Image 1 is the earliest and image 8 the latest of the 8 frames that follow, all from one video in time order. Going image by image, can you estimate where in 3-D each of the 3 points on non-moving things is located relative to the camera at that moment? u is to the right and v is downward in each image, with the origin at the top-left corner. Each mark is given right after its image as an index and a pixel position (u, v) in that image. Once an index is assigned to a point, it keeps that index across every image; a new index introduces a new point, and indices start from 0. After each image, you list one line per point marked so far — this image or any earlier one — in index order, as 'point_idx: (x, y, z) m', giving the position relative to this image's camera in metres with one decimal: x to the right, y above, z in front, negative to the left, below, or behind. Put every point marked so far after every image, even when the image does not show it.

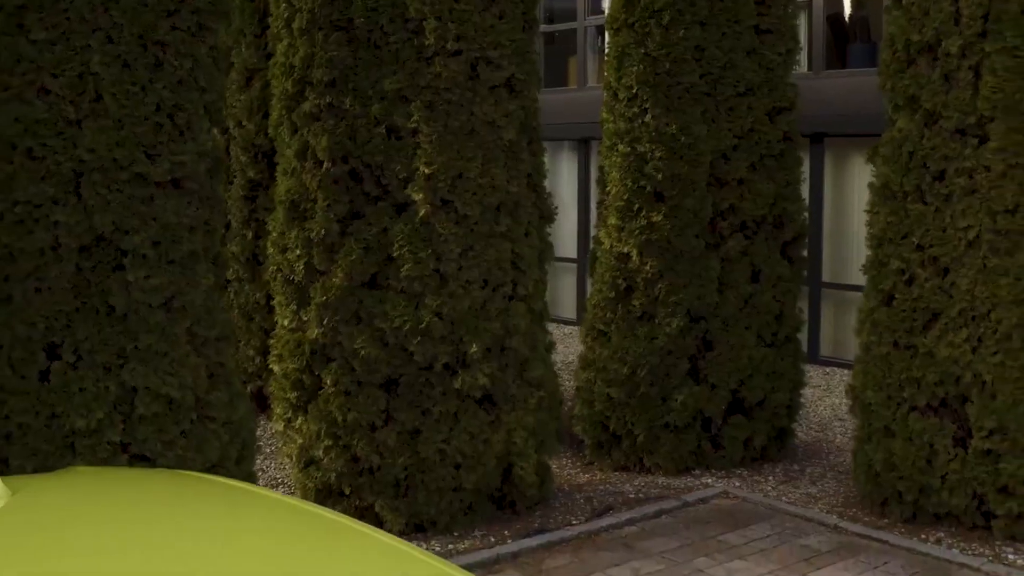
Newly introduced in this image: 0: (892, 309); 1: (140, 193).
0: (+3.2, -0.2, +6.0) m
1: (-2.5, +0.6, +4.7) m
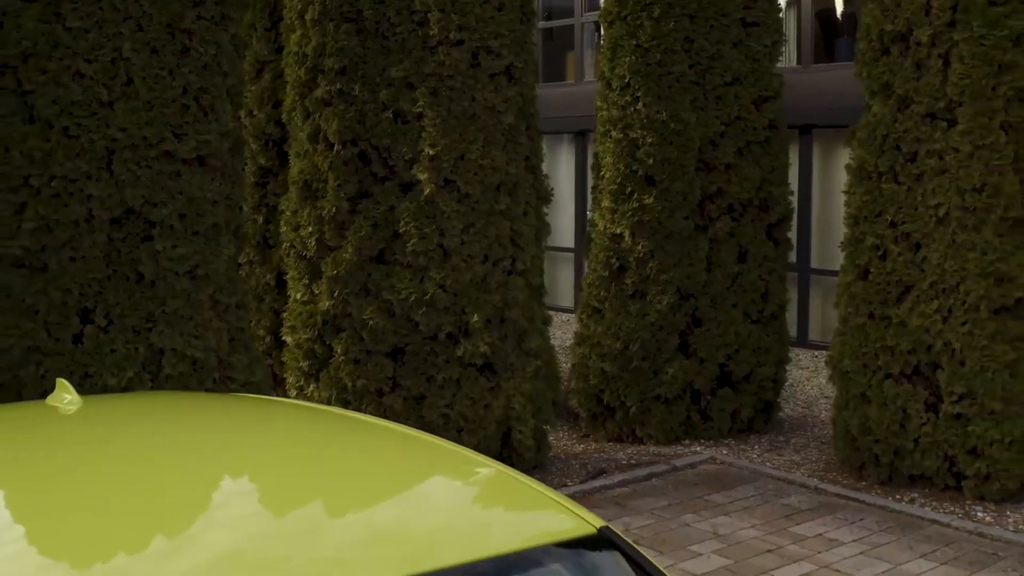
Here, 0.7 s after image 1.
0: (+3.2, +0.1, +6.3) m
1: (-2.5, +0.9, +5.0) m
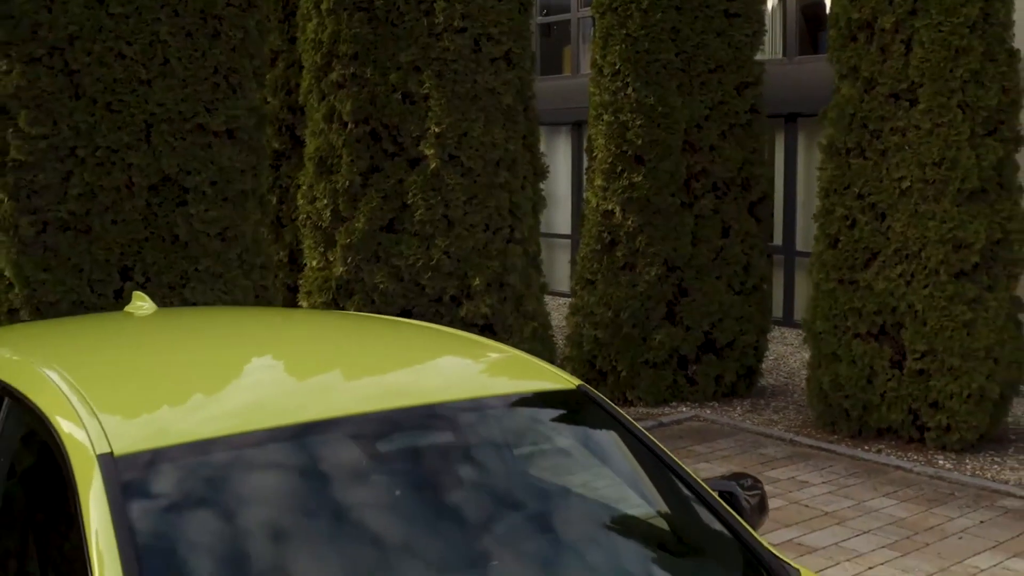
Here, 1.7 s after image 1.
0: (+3.2, +0.4, +6.9) m
1: (-2.5, +1.2, +5.6) m
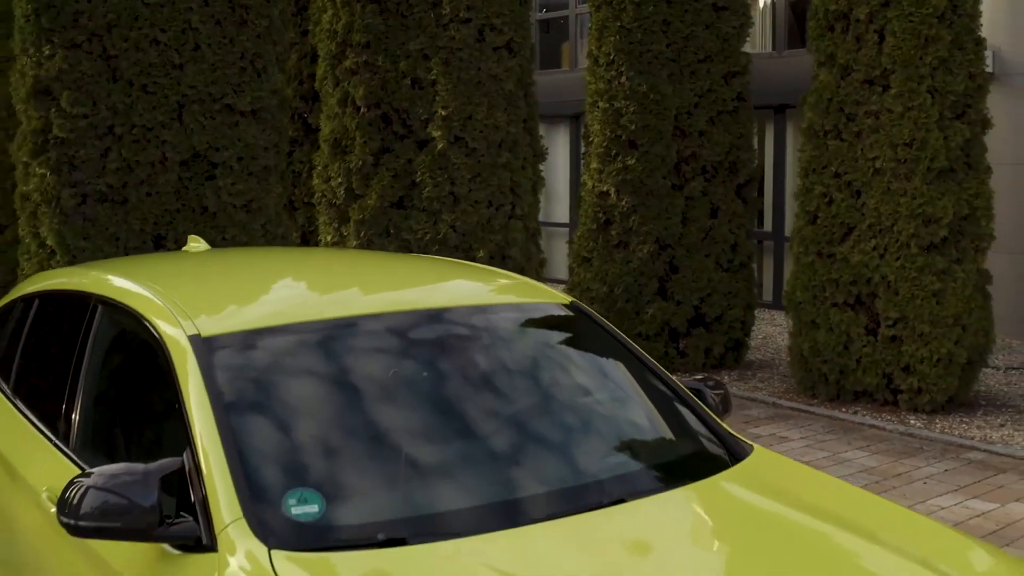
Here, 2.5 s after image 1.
0: (+3.2, +0.7, +7.4) m
1: (-2.5, +1.5, +6.1) m
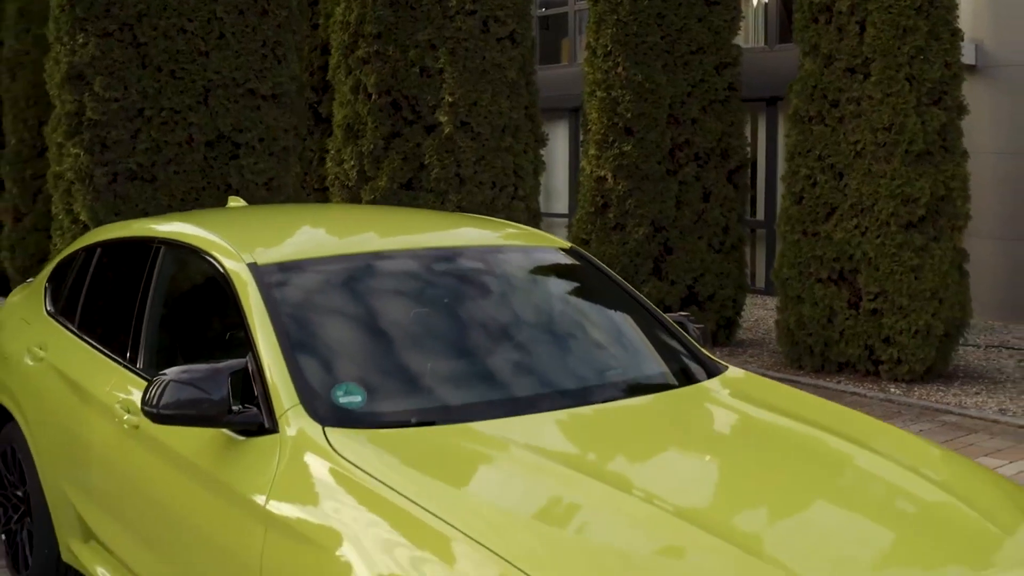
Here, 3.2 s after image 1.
0: (+3.3, +0.9, +7.8) m
1: (-2.4, +1.7, +6.5) m
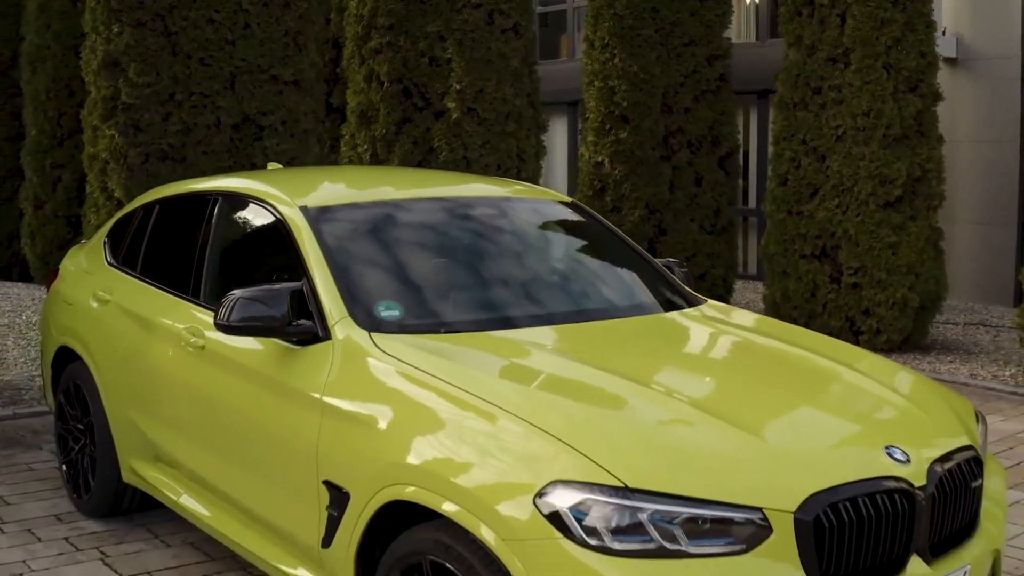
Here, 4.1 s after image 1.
0: (+3.3, +1.2, +8.3) m
1: (-2.4, +2.0, +7.0) m
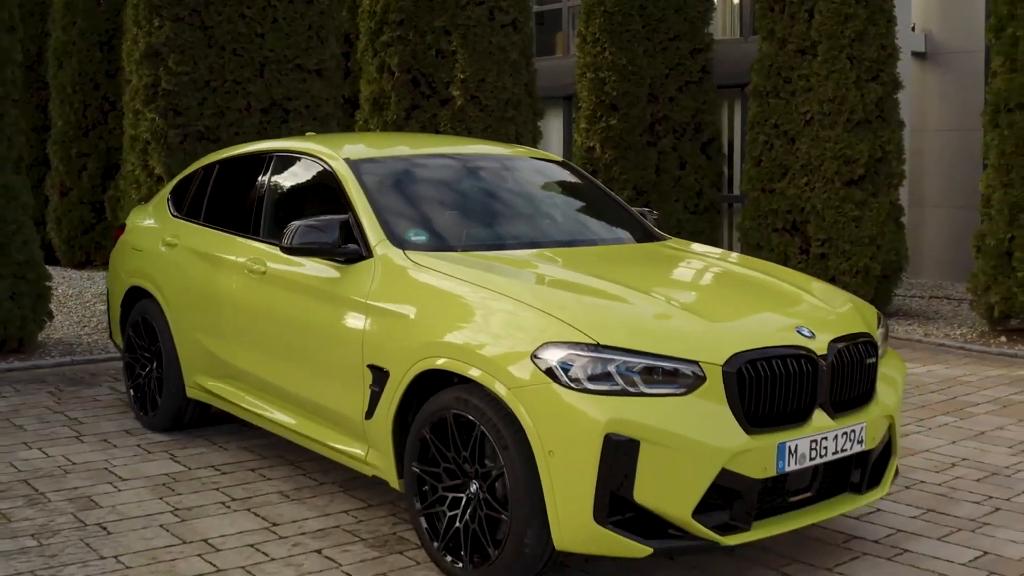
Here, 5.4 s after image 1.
0: (+3.3, +1.6, +9.2) m
1: (-2.4, +2.4, +7.8) m
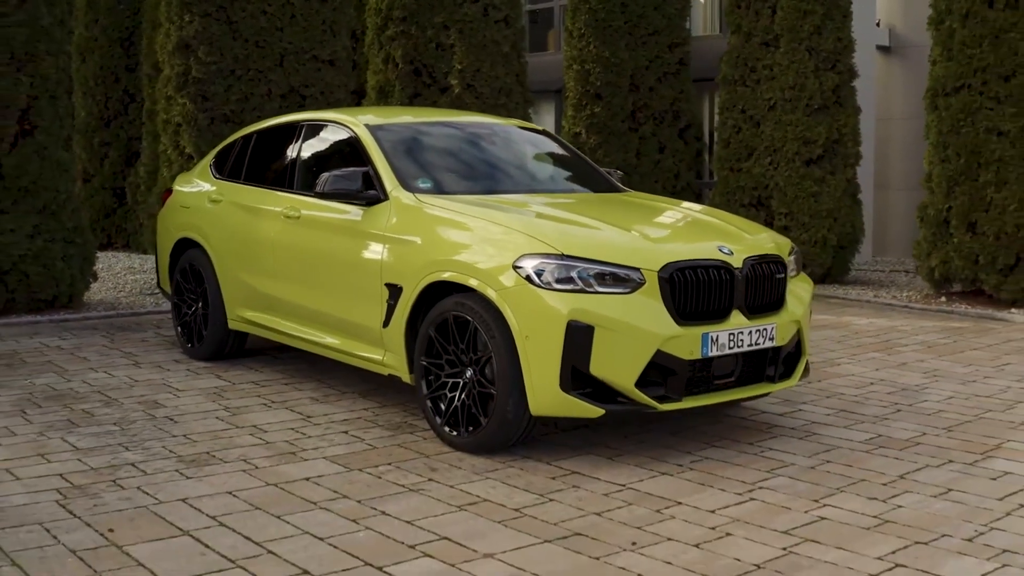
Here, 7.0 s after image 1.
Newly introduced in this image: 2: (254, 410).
0: (+3.2, +2.0, +10.1) m
1: (-2.5, +2.8, +8.8) m
2: (-1.9, -0.9, +5.0) m
